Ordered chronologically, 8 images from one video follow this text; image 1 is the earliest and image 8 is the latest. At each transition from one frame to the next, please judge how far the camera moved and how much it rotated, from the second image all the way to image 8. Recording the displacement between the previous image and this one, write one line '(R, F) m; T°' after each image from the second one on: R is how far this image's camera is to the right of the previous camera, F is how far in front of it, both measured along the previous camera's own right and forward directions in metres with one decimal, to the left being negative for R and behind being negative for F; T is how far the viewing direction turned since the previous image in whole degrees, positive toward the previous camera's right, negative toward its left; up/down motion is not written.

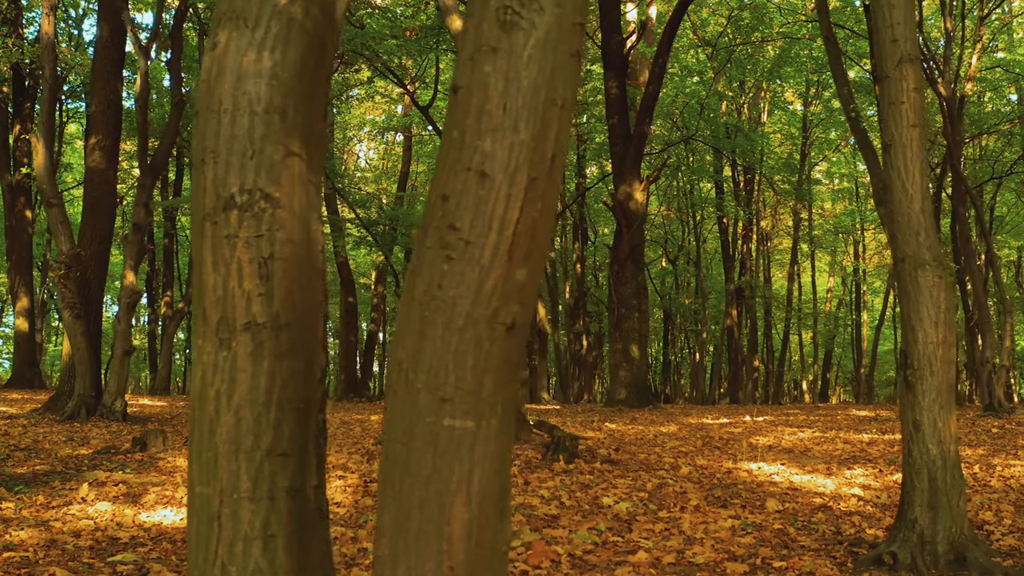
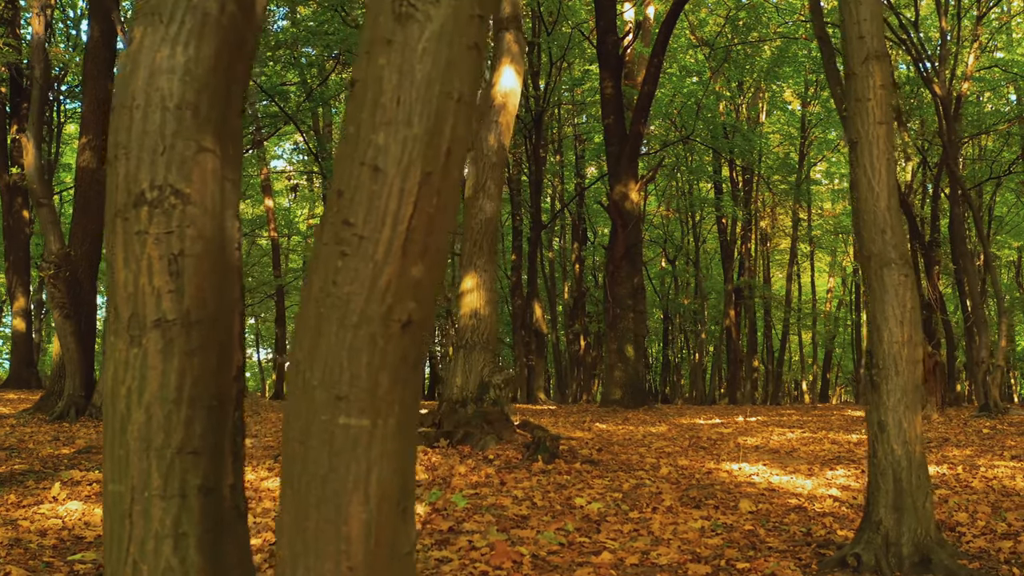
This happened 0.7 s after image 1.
(+0.2, 0.0) m; 0°
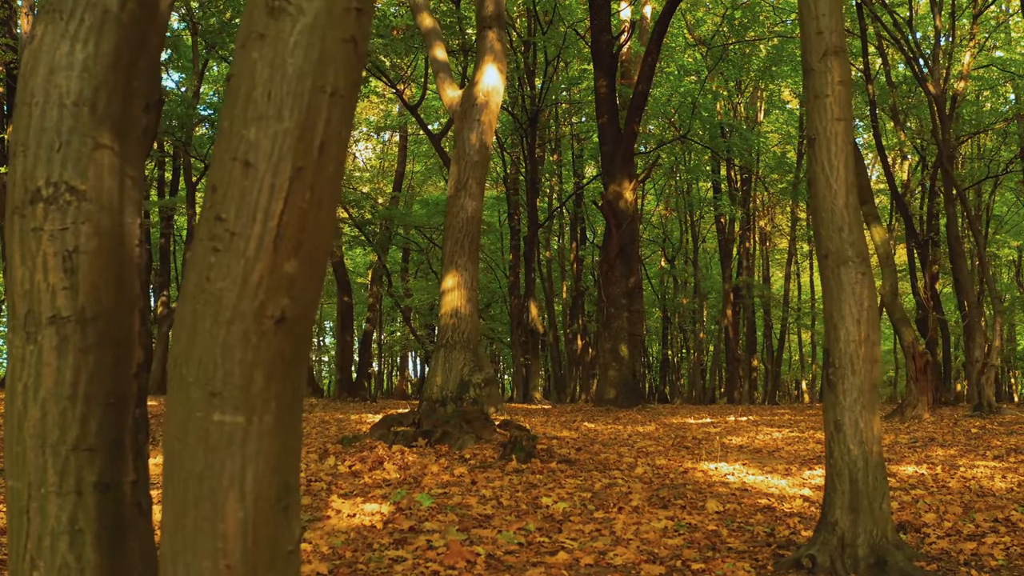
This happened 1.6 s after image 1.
(+0.3, 0.0) m; 0°
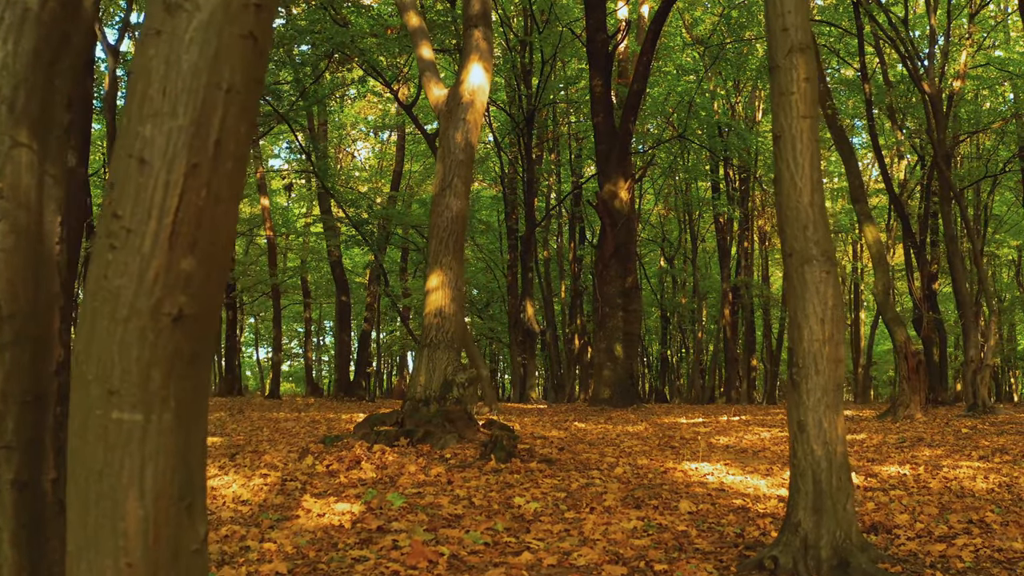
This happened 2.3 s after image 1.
(+0.2, 0.0) m; 0°
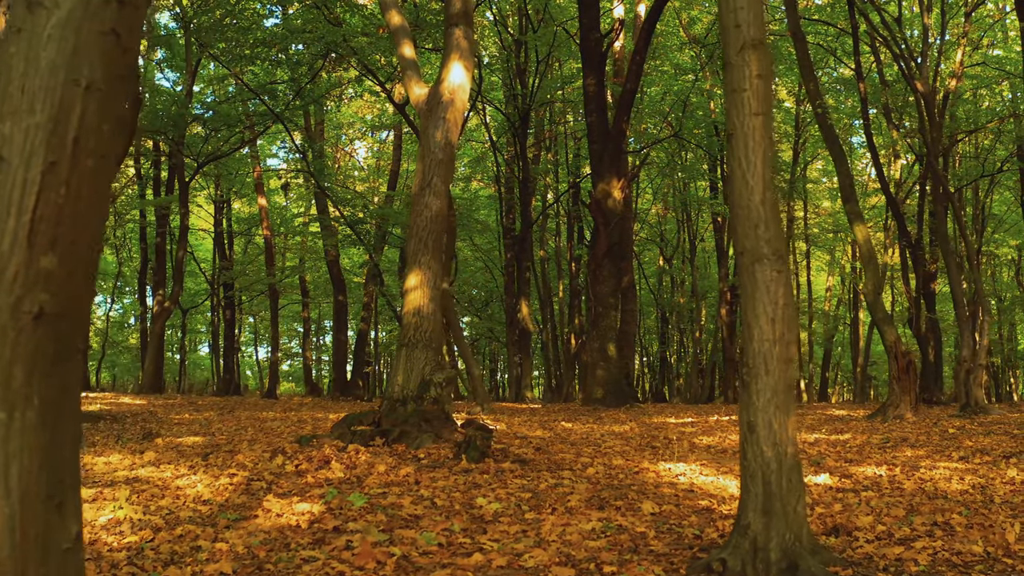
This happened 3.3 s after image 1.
(+0.3, 0.0) m; 0°
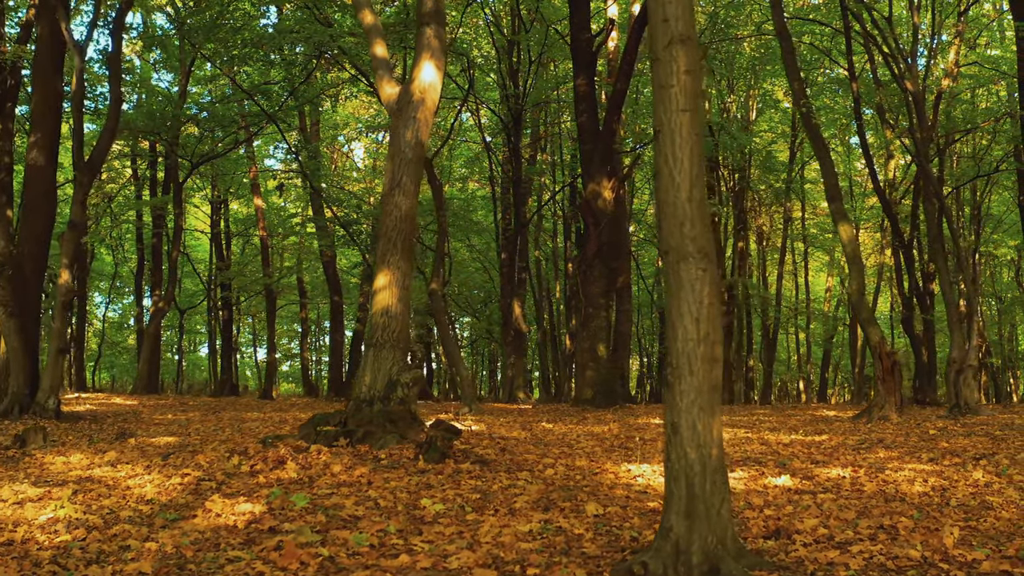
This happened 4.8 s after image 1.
(+0.5, 0.0) m; -1°
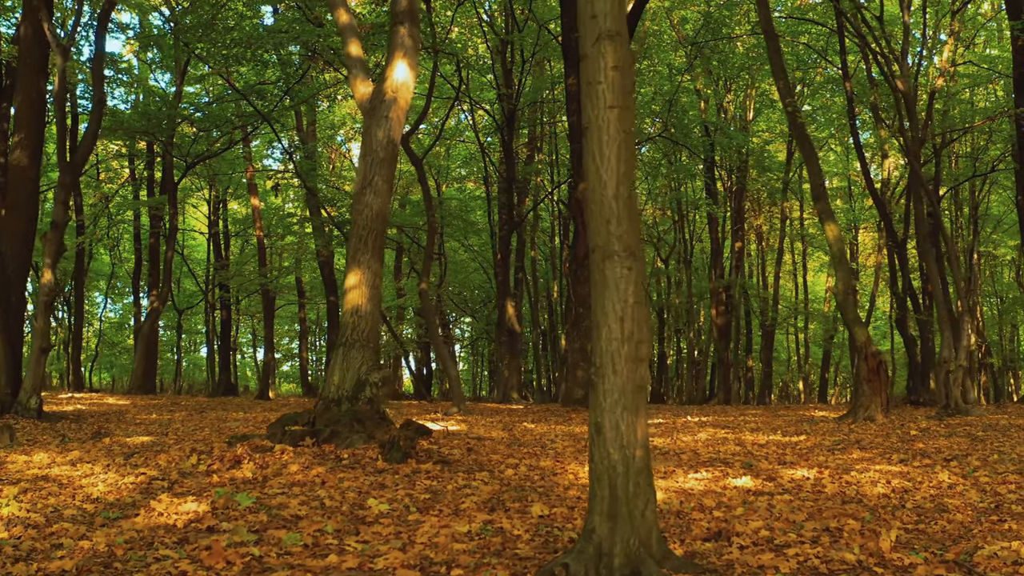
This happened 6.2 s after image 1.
(+0.4, 0.0) m; -1°
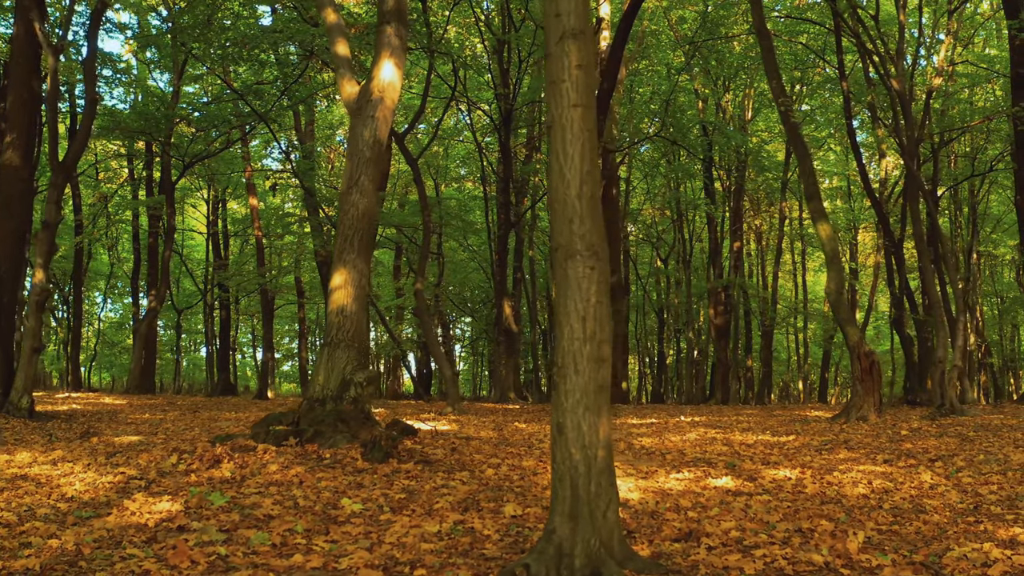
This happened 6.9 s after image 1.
(+0.2, 0.0) m; 0°
